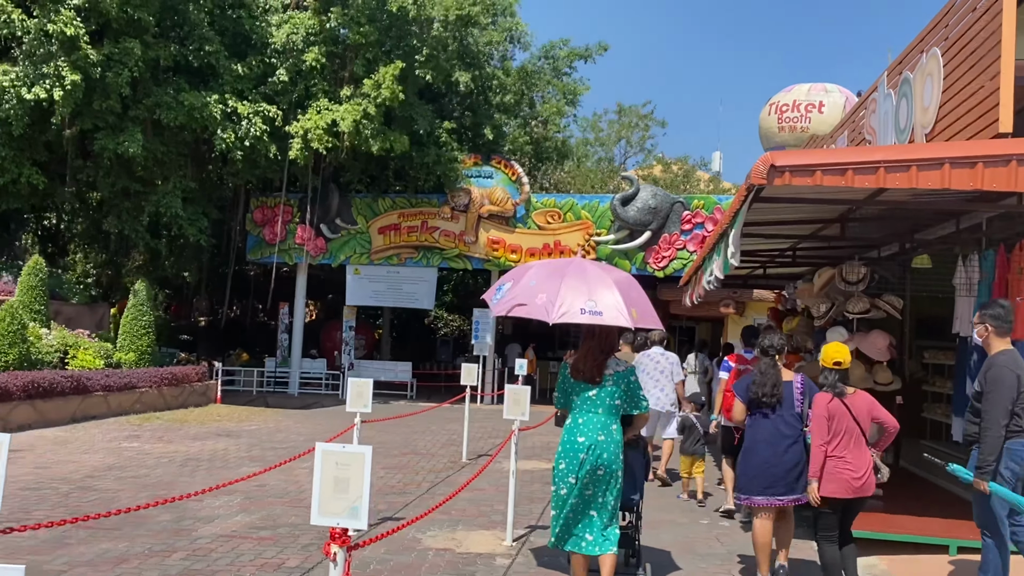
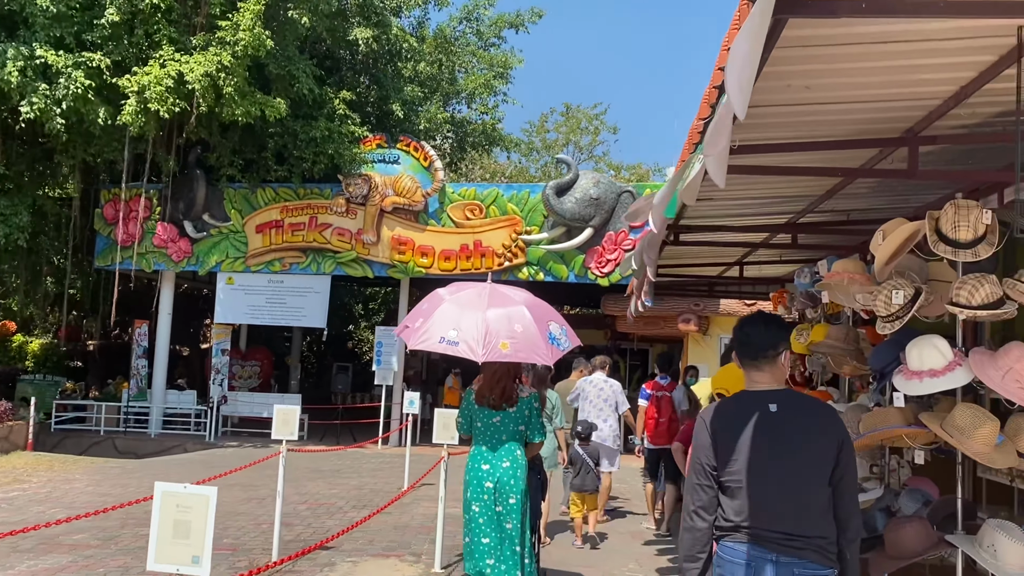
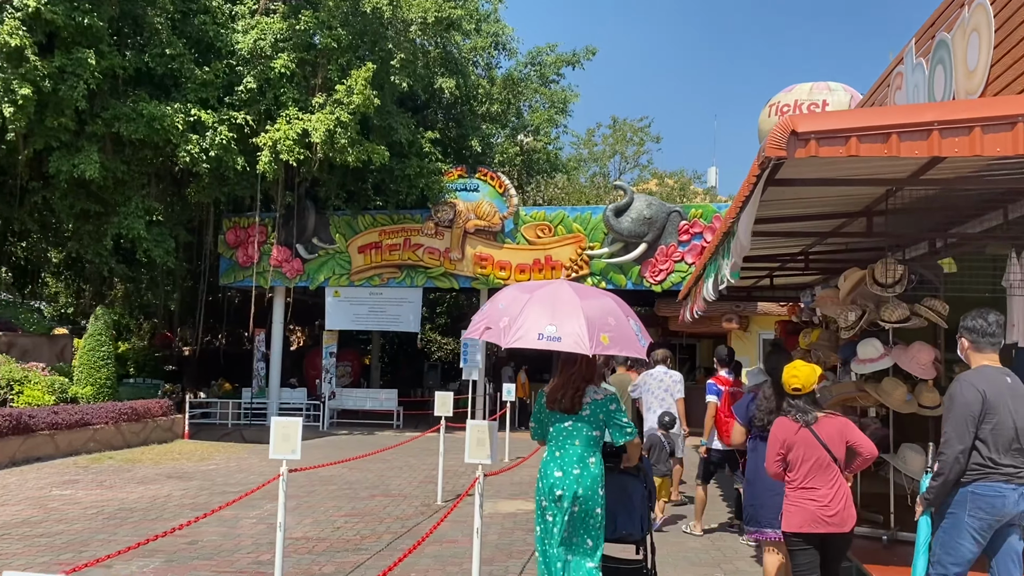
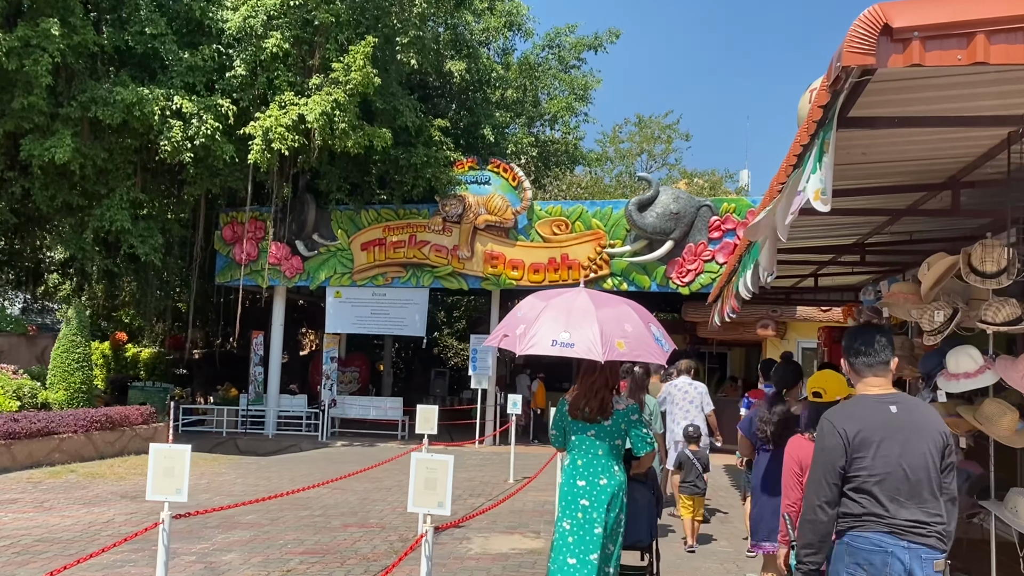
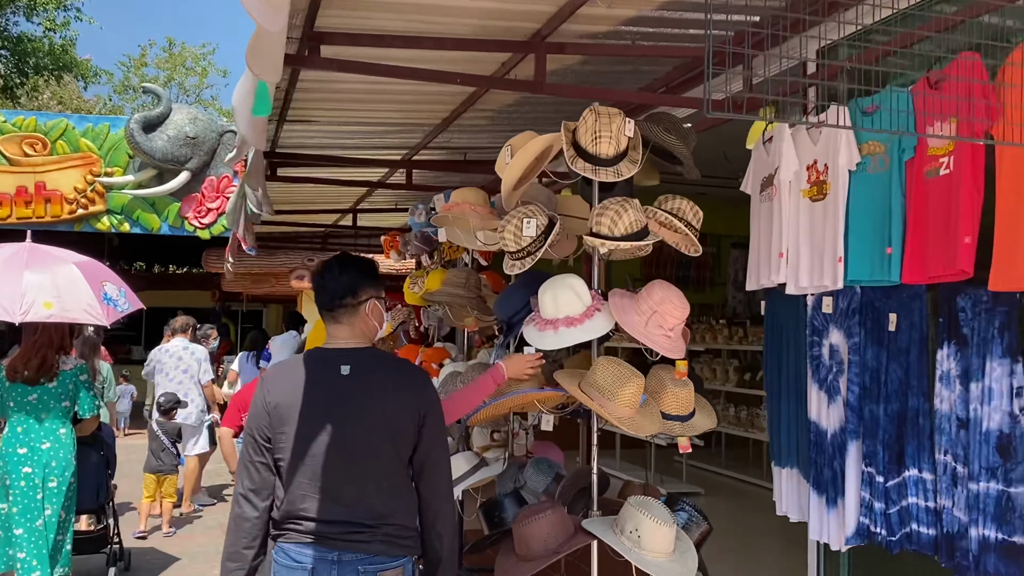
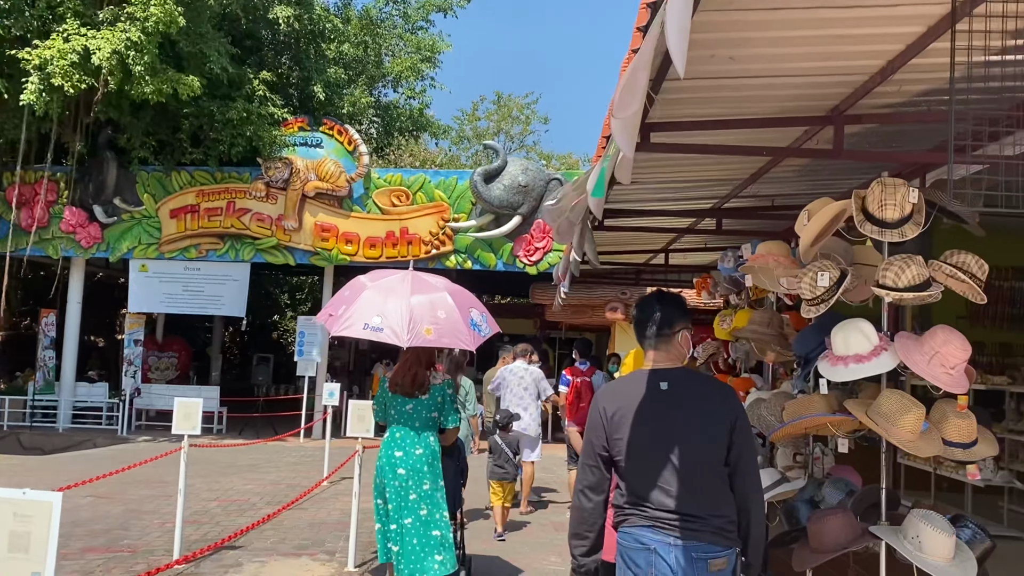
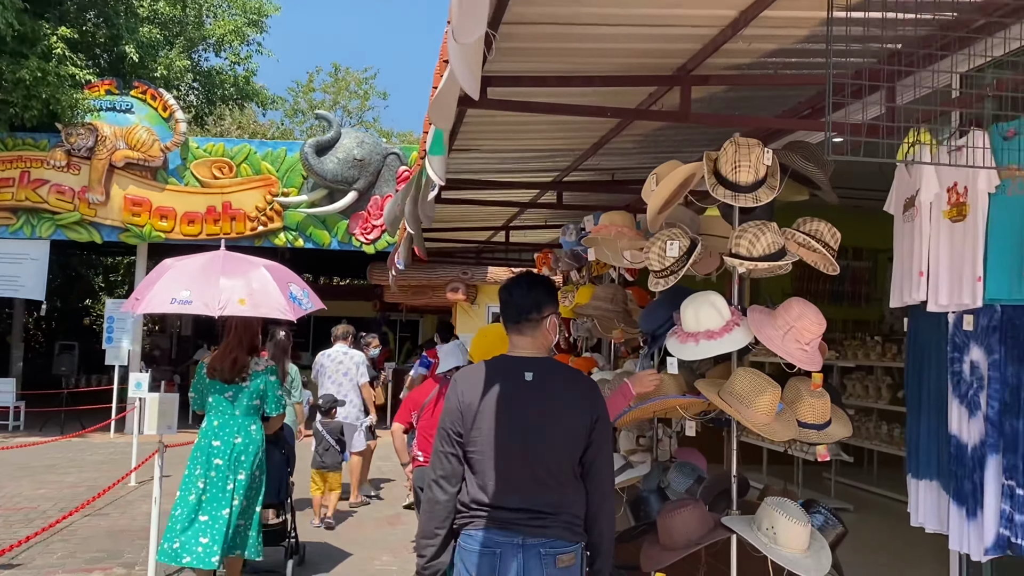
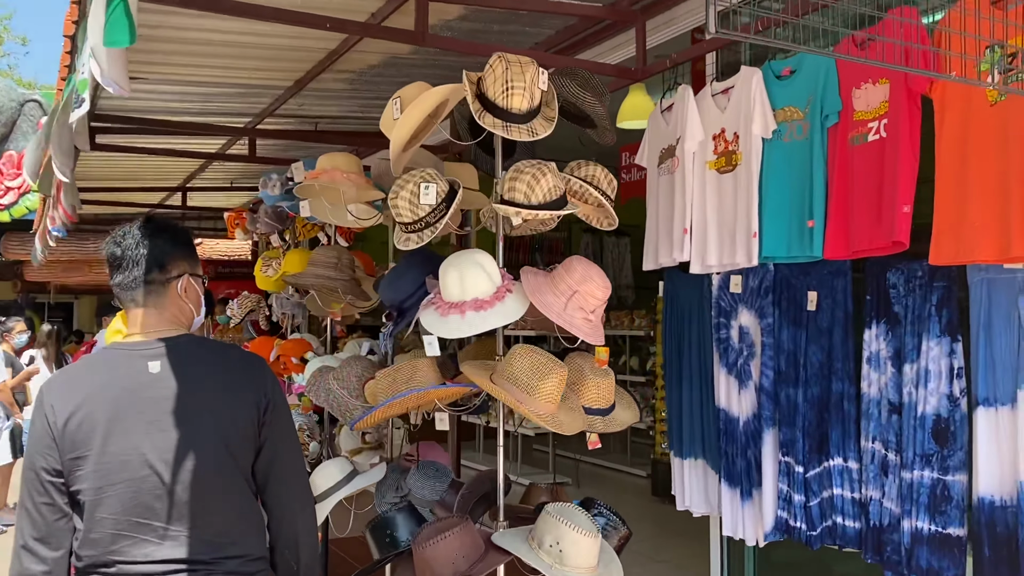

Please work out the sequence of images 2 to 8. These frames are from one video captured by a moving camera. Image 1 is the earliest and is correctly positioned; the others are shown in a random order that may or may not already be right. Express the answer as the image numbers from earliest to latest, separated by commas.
3, 4, 2, 6, 7, 5, 8
